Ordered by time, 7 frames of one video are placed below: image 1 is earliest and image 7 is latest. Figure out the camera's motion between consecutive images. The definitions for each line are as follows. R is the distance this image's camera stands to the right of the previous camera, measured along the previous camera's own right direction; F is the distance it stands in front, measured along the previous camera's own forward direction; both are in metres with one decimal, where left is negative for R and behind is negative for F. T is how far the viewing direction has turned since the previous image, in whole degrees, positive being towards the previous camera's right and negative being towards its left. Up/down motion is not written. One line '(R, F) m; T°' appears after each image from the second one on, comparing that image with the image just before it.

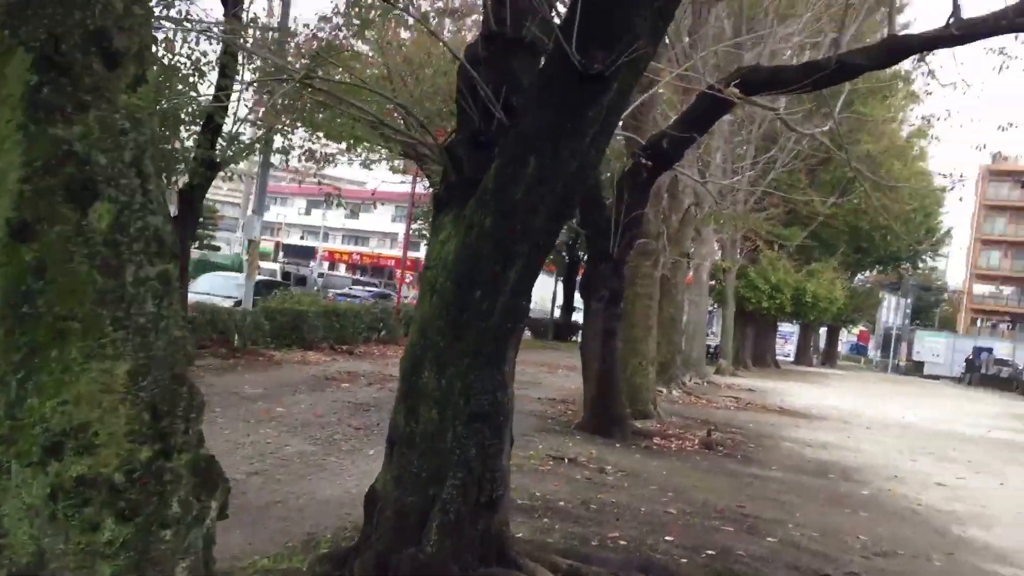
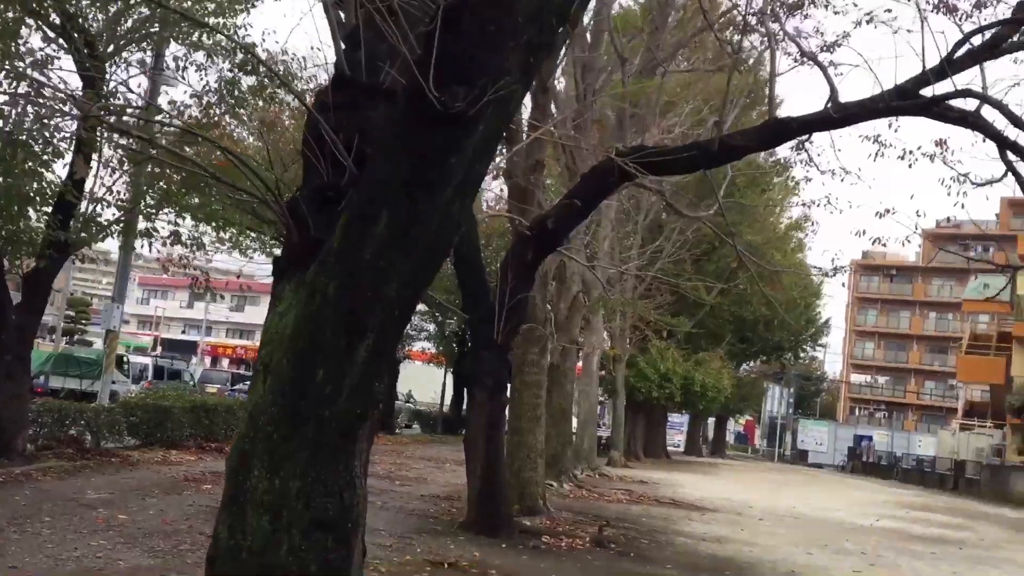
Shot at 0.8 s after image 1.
(+0.1, +0.6) m; +6°
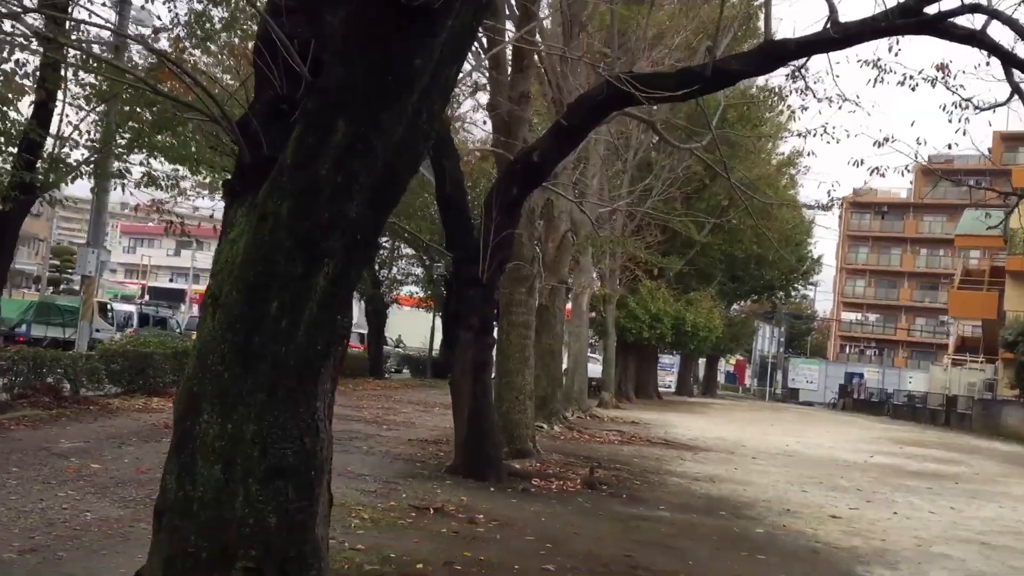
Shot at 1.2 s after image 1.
(0.0, +0.4) m; +1°
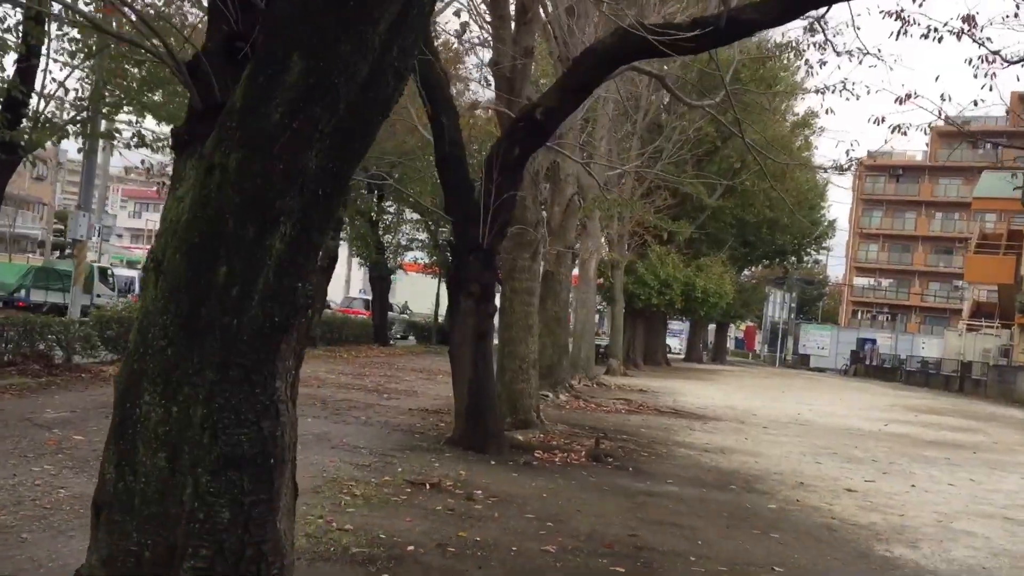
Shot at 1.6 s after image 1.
(+0.1, +0.4) m; -1°
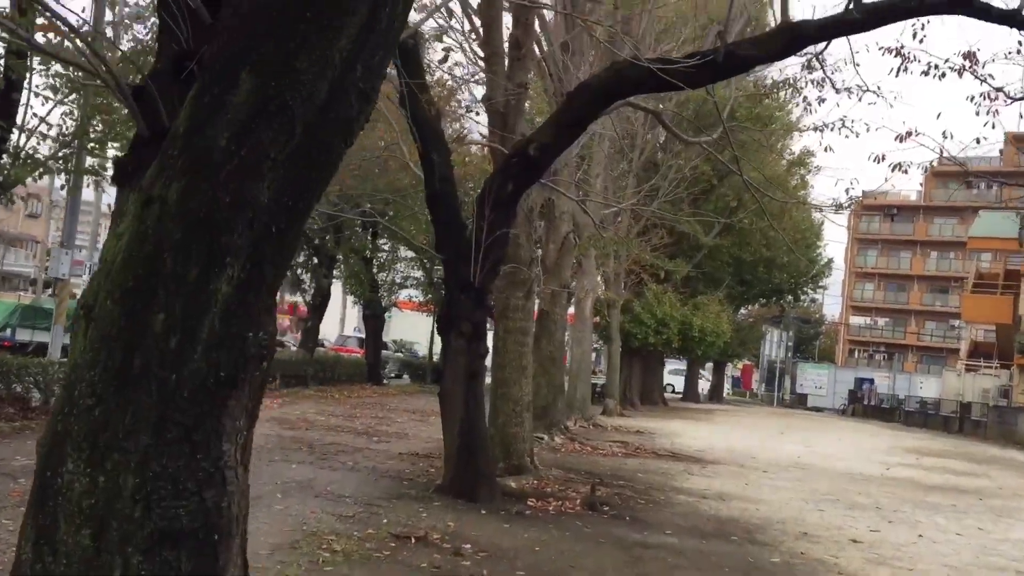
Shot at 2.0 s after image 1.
(0.0, +0.3) m; 0°
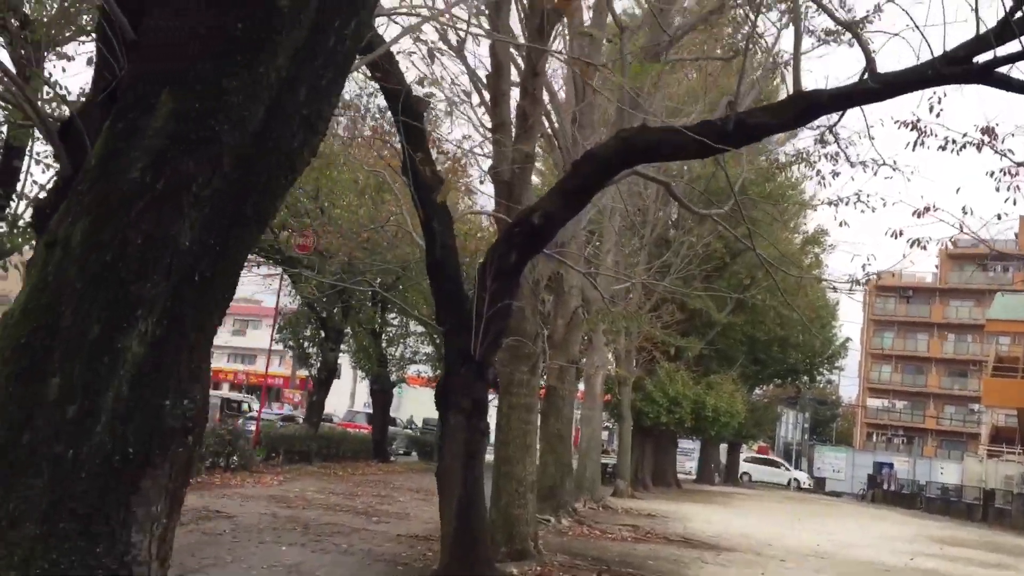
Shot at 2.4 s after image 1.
(+0.1, +0.3) m; -1°
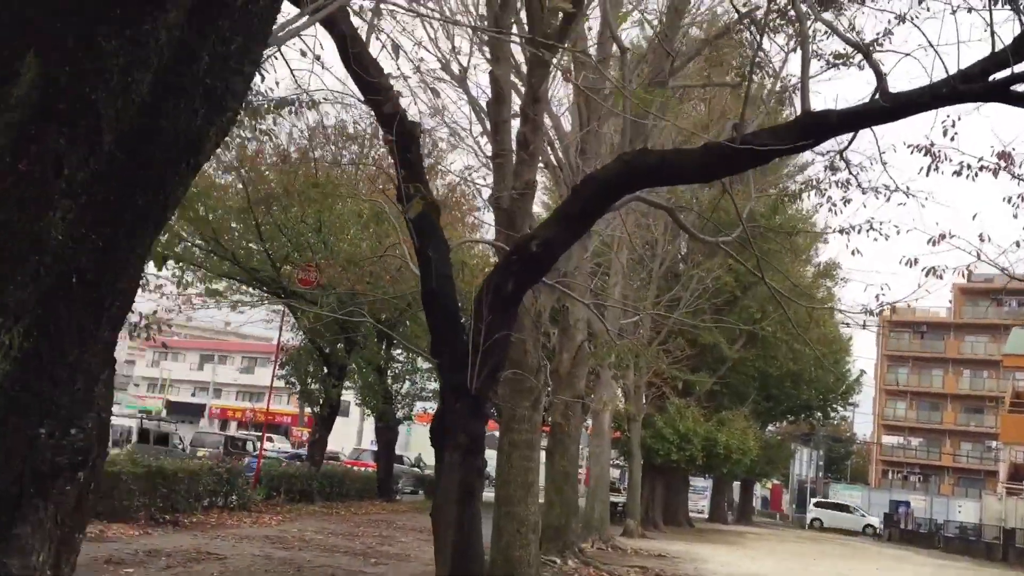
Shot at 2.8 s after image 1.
(+0.1, +0.3) m; -1°
